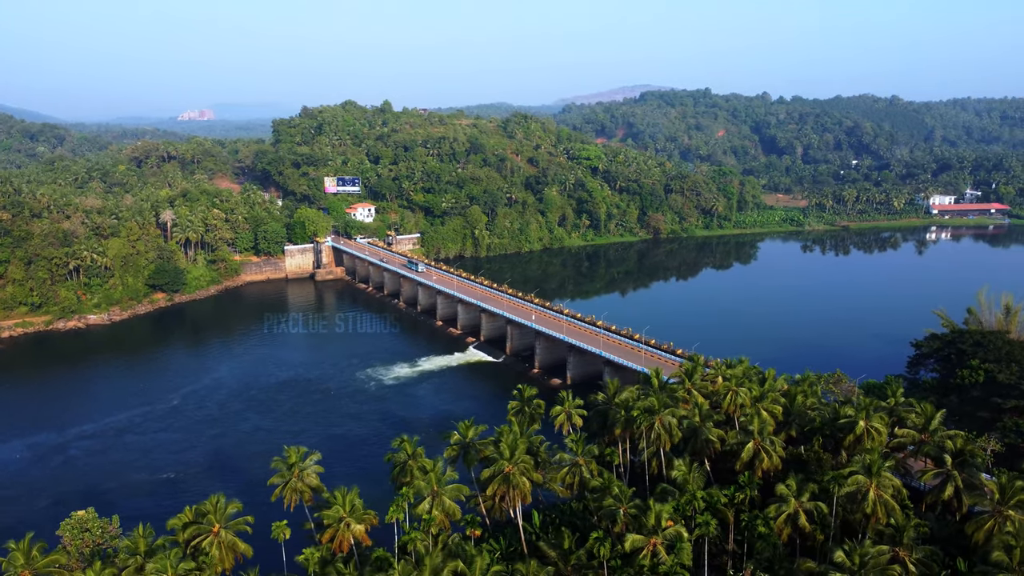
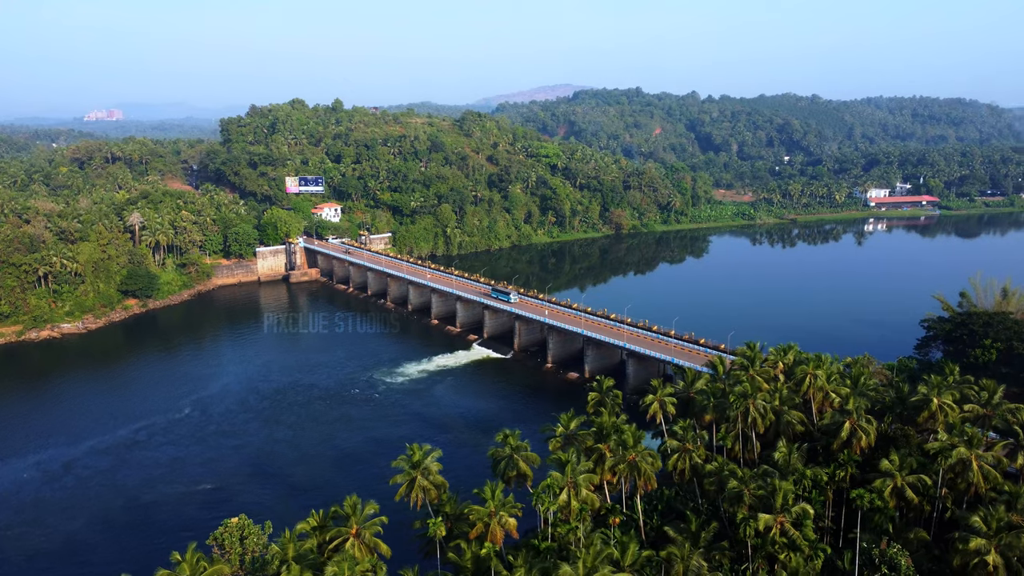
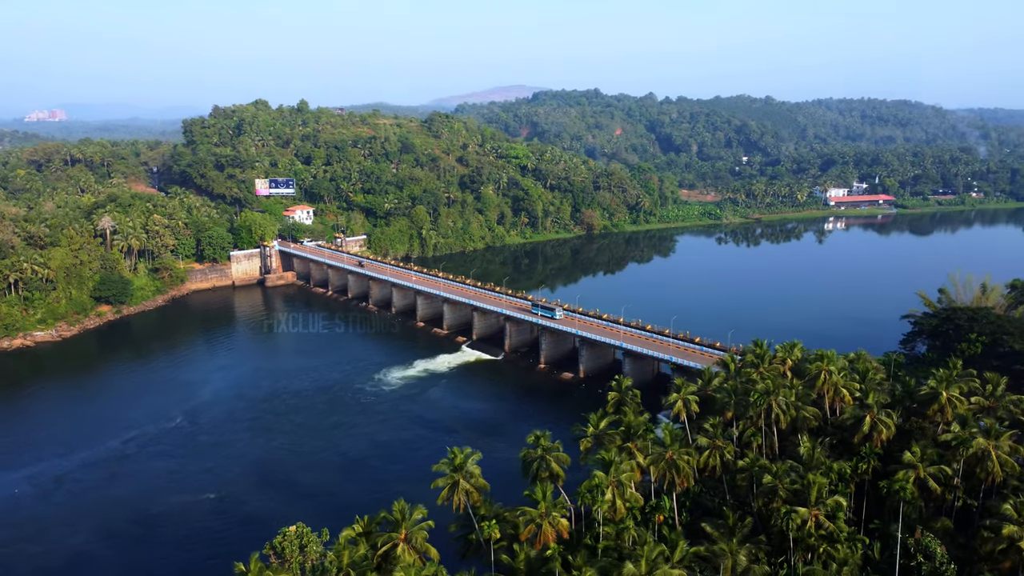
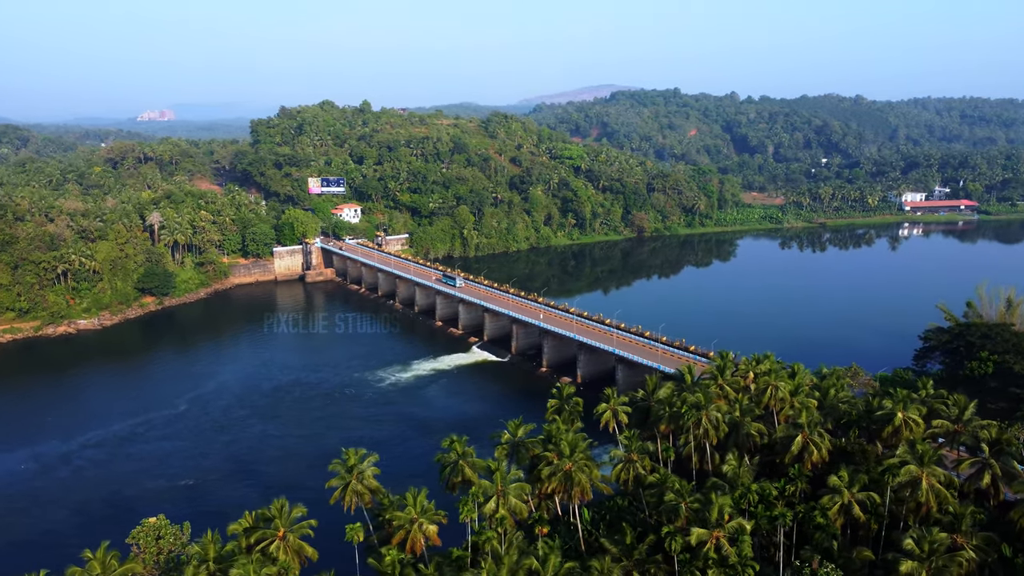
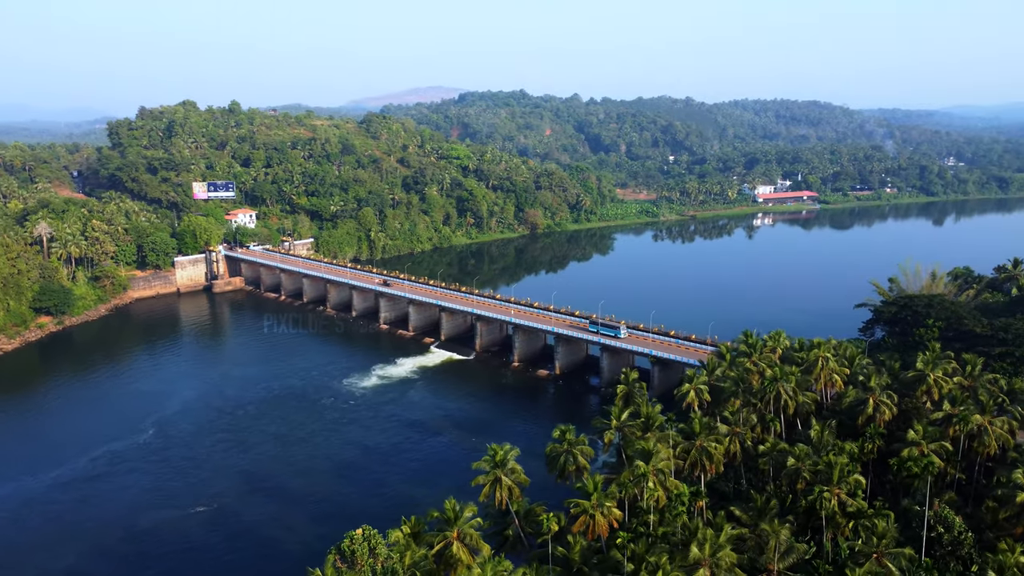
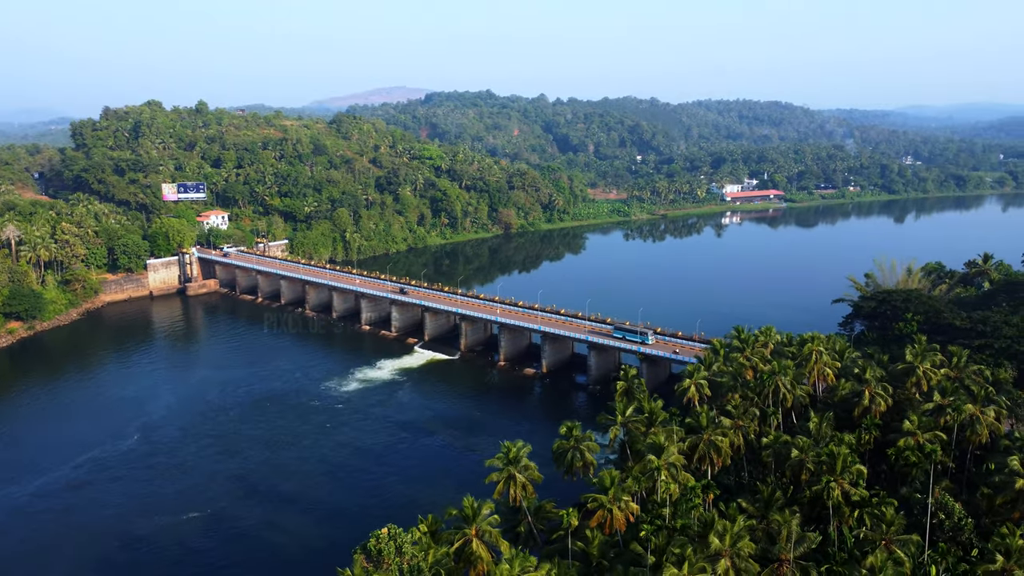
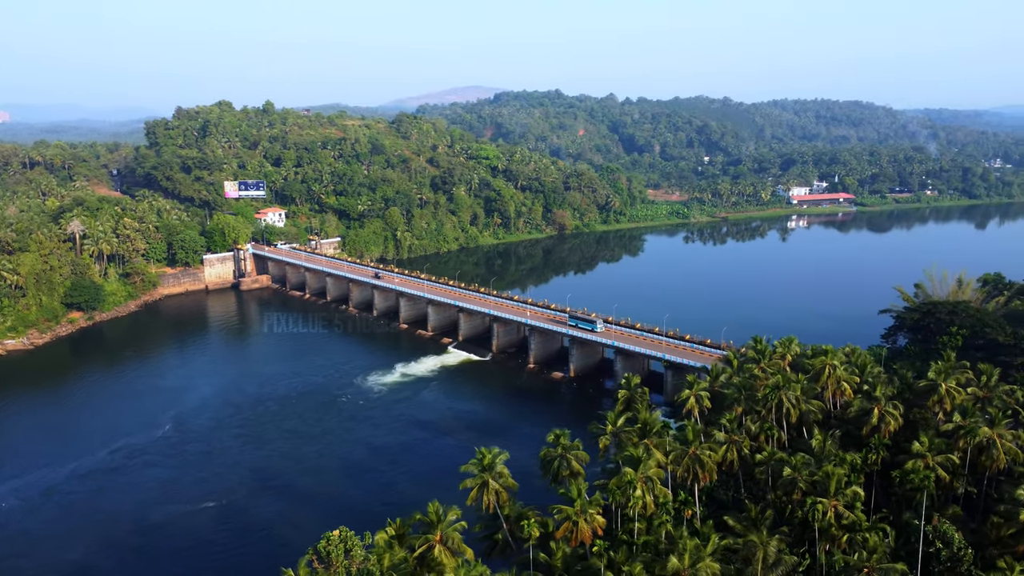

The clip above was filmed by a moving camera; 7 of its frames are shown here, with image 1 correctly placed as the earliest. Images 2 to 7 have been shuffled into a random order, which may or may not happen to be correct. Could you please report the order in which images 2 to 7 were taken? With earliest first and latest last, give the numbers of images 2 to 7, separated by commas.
4, 2, 3, 7, 5, 6
